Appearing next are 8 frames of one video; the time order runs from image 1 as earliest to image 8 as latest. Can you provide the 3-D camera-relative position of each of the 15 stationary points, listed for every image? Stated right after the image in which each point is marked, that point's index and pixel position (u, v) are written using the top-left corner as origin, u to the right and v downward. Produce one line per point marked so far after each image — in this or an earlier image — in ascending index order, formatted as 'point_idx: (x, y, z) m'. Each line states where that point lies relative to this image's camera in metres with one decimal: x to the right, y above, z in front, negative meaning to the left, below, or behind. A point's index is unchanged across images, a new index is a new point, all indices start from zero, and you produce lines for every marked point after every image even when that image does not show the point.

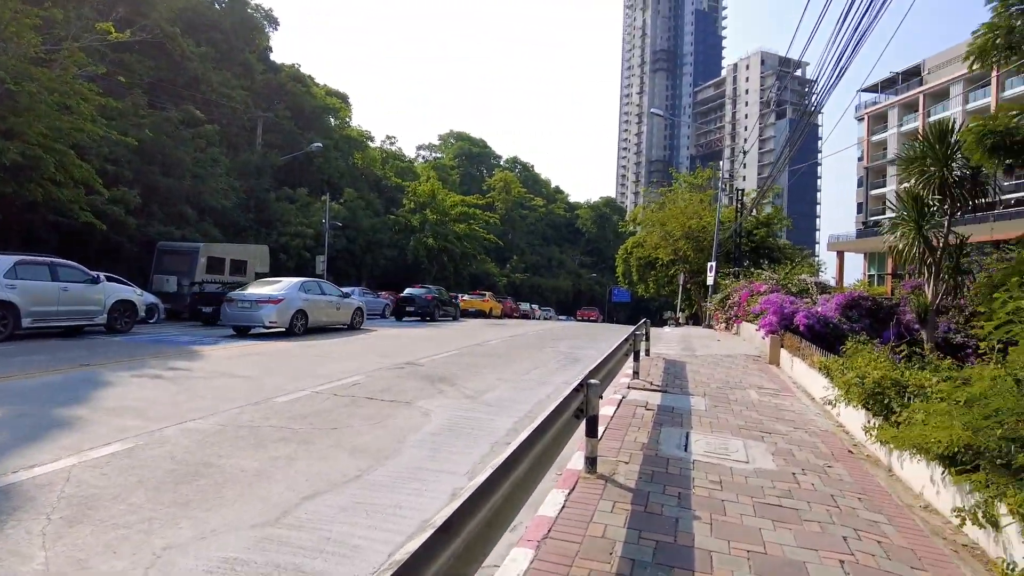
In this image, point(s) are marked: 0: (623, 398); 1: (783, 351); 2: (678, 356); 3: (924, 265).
0: (+1.4, -1.4, +8.7) m
1: (+5.4, -1.2, +13.3) m
2: (+3.6, -1.5, +14.6) m
3: (+9.1, +0.5, +14.6) m
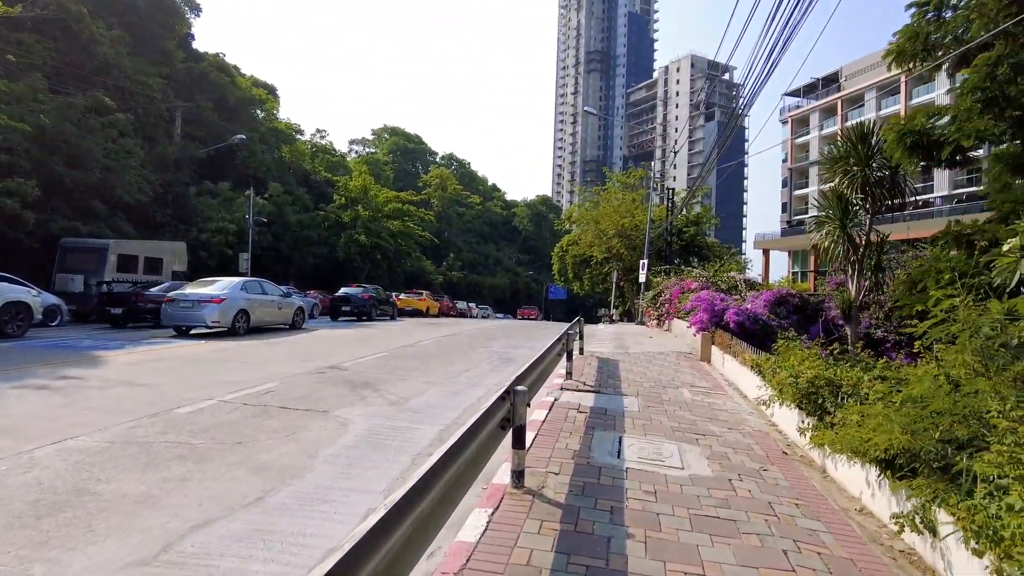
0: (+0.5, -1.4, +8.4) m
1: (+4.0, -1.2, +13.3) m
2: (+2.2, -1.4, +14.4) m
3: (+7.6, +0.6, +15.0) m
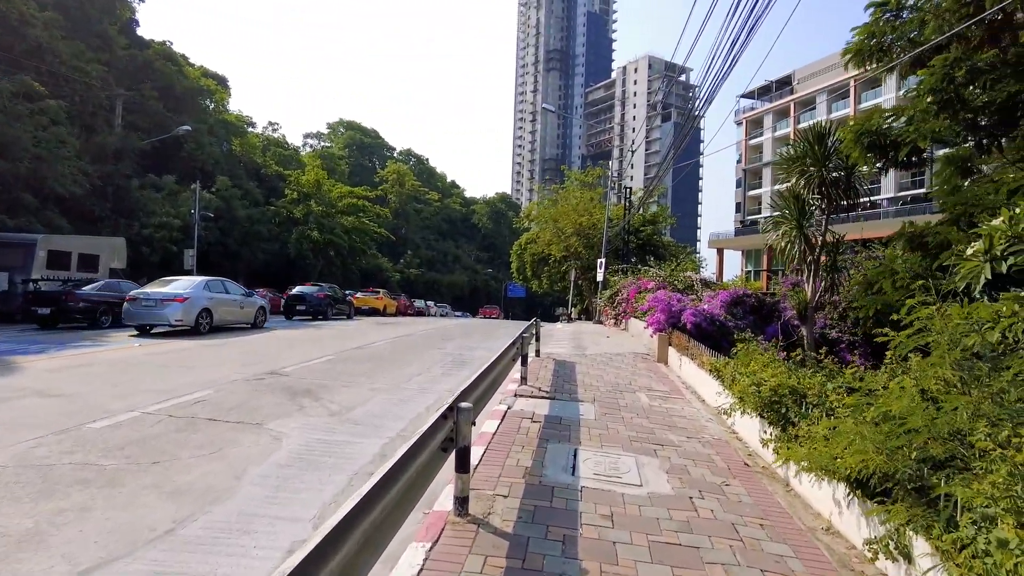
0: (0.0, -1.4, +7.9) m
1: (+3.1, -1.2, +13.0) m
2: (+1.2, -1.4, +14.0) m
3: (+6.6, +0.6, +15.0) m
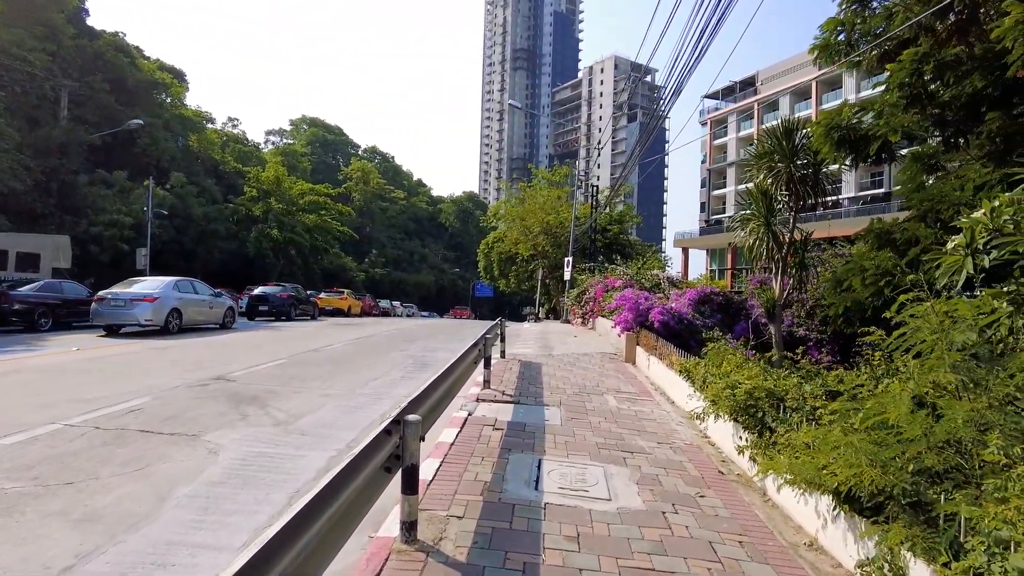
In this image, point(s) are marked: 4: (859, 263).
0: (-0.5, -1.4, +7.4) m
1: (+2.5, -1.2, +12.7) m
2: (+0.5, -1.4, +13.6) m
3: (+5.8, +0.6, +14.8) m
4: (+6.2, +0.5, +11.8) m
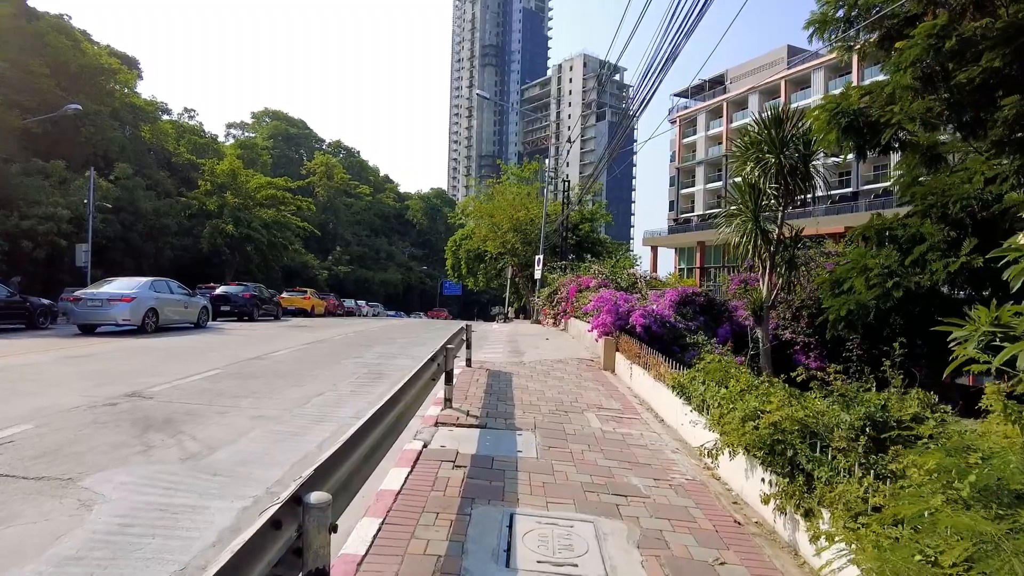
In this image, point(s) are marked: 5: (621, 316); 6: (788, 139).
0: (-0.8, -1.4, +6.1) m
1: (+1.9, -1.2, +11.5) m
2: (-0.1, -1.4, +12.3) m
3: (+5.1, +0.6, +13.7) m
4: (+5.6, +0.4, +10.7) m
5: (+2.1, -0.6, +12.8) m
6: (+5.6, +3.0, +13.4) m
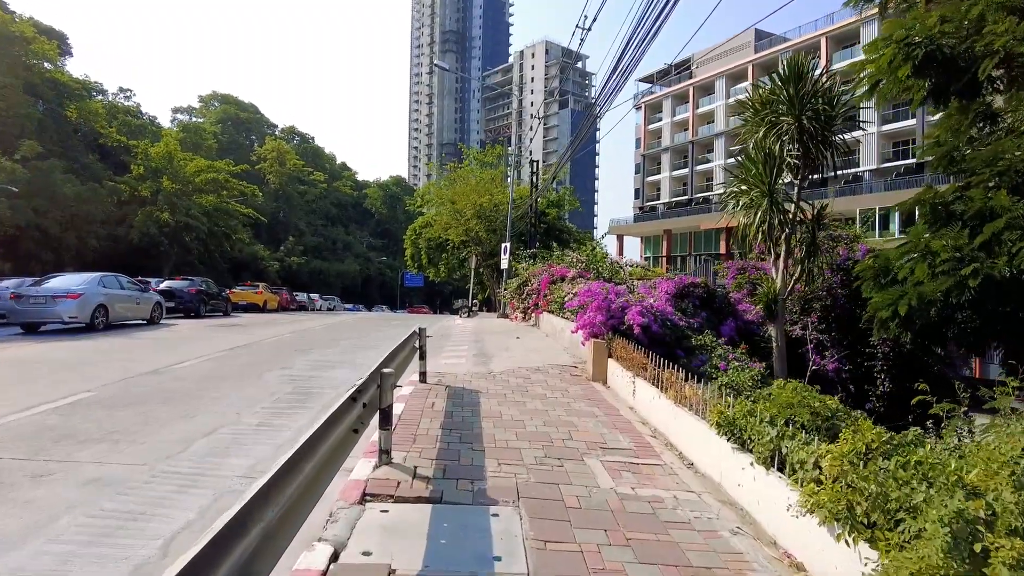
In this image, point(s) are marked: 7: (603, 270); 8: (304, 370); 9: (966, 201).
0: (-1.0, -1.4, +3.5) m
1: (+1.4, -1.1, +9.1) m
2: (-0.6, -1.3, +9.8) m
3: (+4.5, +0.8, +11.5) m
4: (+5.2, +0.6, +8.5) m
5: (+1.6, -0.4, +10.4) m
6: (+5.0, +3.2, +11.1) m
7: (+2.3, +0.6, +17.8) m
8: (-3.5, -1.4, +11.2) m
9: (+5.9, +1.1, +8.3) m
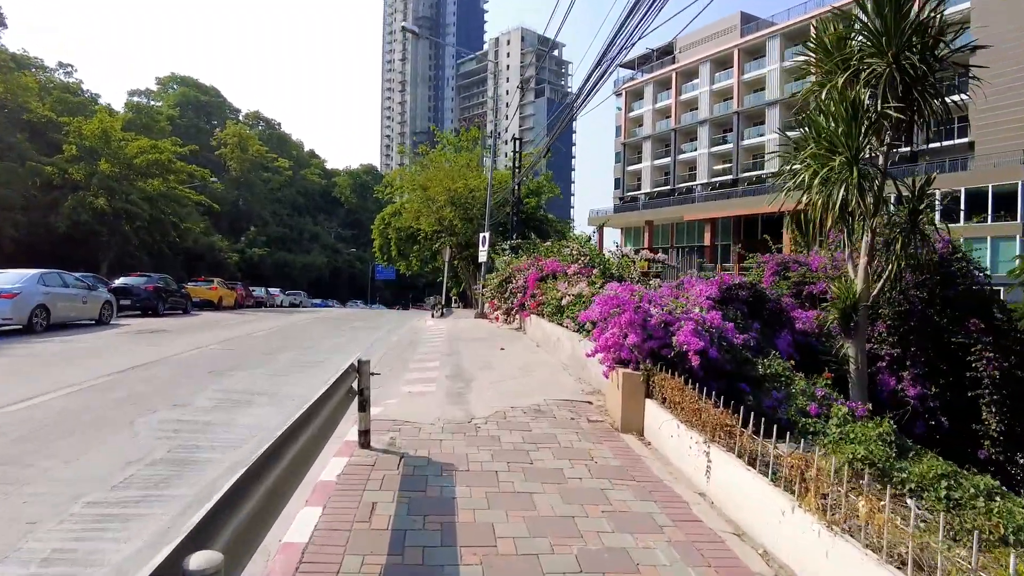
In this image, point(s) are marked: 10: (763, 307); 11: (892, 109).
0: (-0.8, -1.6, +0.3) m
1: (+1.4, -1.1, +5.9) m
2: (-0.7, -1.4, +6.5) m
3: (+4.4, +0.8, +8.4) m
4: (+5.2, +0.5, +5.5) m
5: (+1.5, -0.5, +7.2) m
6: (+4.9, +3.1, +8.0) m
7: (+2.0, +0.6, +14.6) m
8: (-3.6, -1.4, +7.9) m
9: (+5.9, +1.1, +5.3) m
10: (+3.8, -0.3, +10.1) m
11: (+4.6, +2.1, +8.1) m
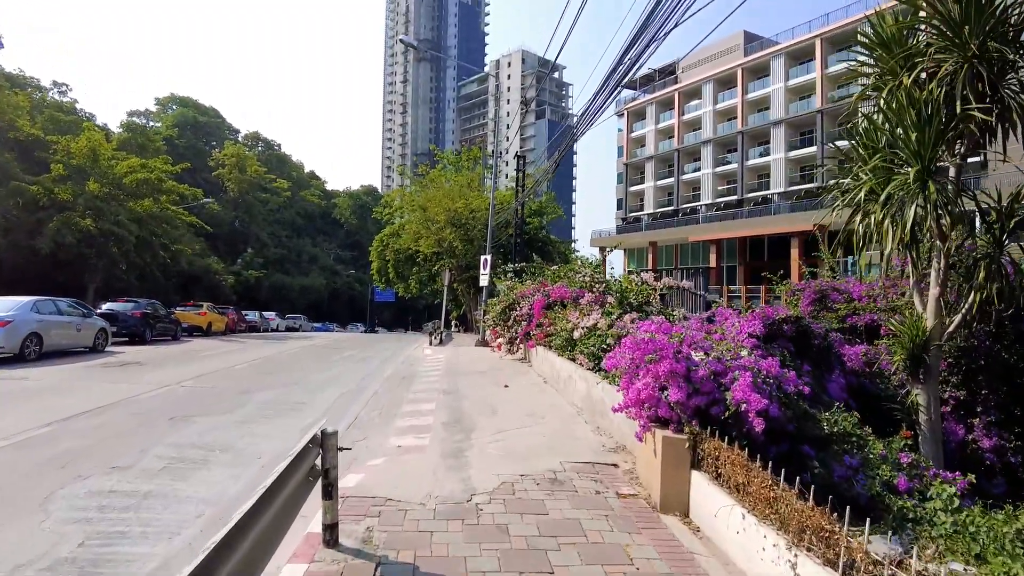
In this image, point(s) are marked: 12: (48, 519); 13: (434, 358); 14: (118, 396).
0: (-0.7, -1.7, -1.1) m
1: (+1.5, -1.4, +4.5) m
2: (-0.6, -1.7, +5.2) m
3: (+4.5, +0.4, +7.1) m
4: (+5.2, +0.2, +4.1) m
5: (+1.5, -0.8, +5.9) m
6: (+4.9, +2.7, +6.8) m
7: (+2.1, 0.0, +13.3) m
8: (-3.6, -1.8, +6.5) m
9: (+6.0, +0.8, +4.0) m
10: (+3.8, -0.7, +8.8) m
11: (+4.7, +1.8, +6.8) m
12: (-3.8, -1.8, +5.4) m
13: (-2.1, -2.0, +18.4) m
14: (-6.7, -1.8, +10.8) m
